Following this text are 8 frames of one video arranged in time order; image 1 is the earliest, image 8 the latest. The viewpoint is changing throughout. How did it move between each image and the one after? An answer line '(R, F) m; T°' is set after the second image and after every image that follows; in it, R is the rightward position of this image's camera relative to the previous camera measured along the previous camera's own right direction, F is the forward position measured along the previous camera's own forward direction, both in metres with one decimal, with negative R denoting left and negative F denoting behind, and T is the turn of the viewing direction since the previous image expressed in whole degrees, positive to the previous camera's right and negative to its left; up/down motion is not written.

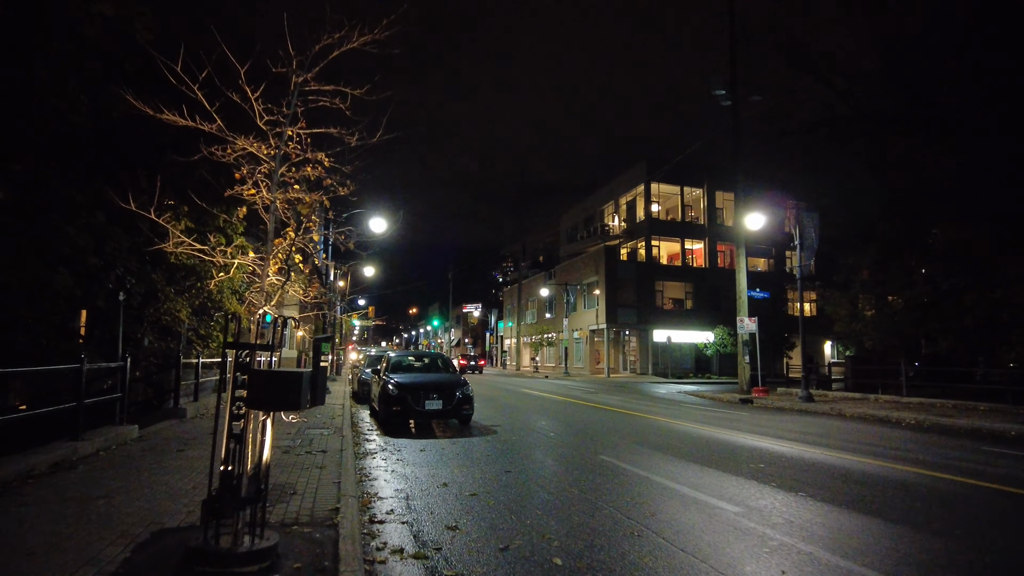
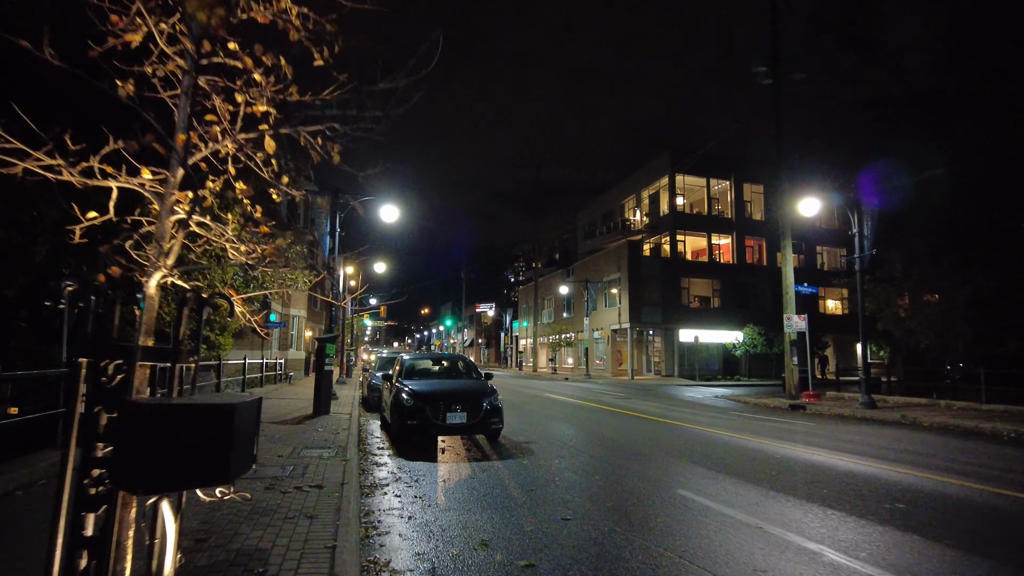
(-0.4, +1.8) m; -1°
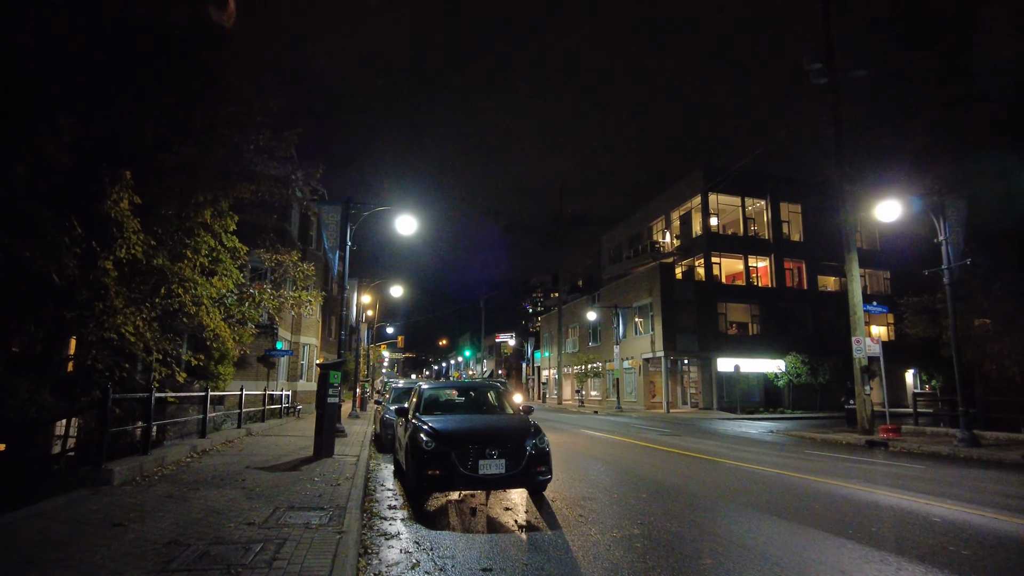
(-0.4, +2.1) m; -2°
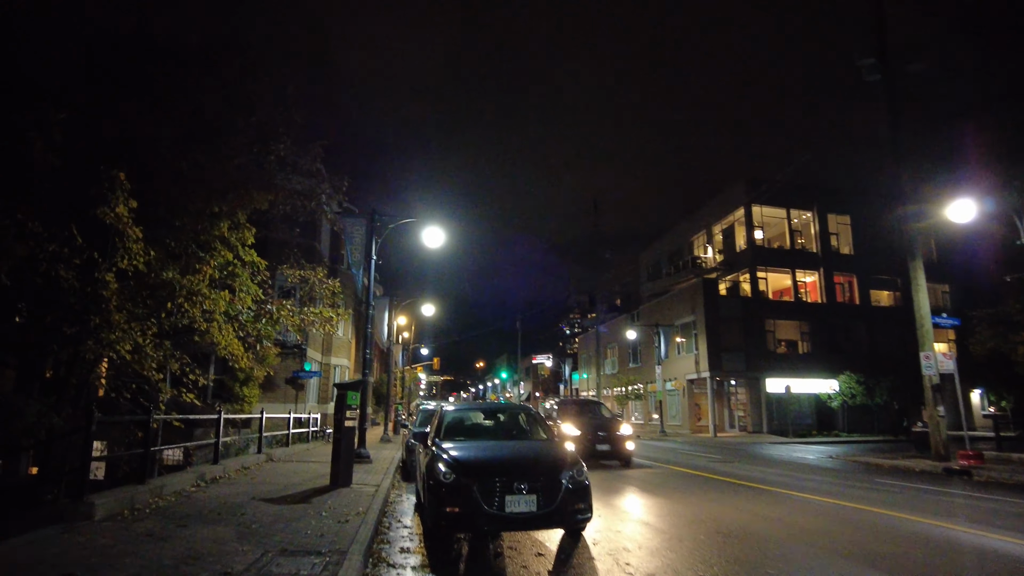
(+0.1, +1.0) m; -3°
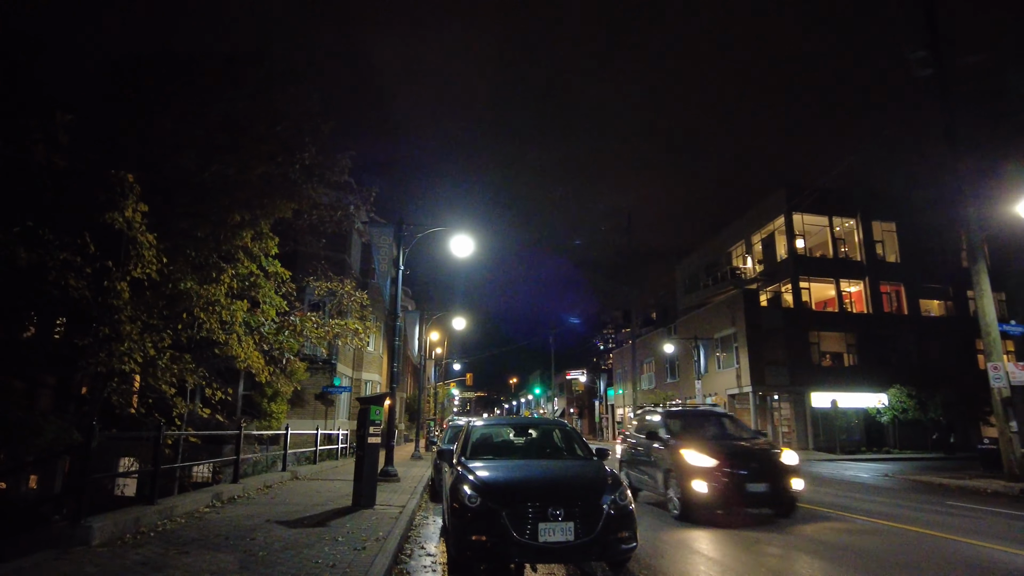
(0.0, +0.6) m; -3°
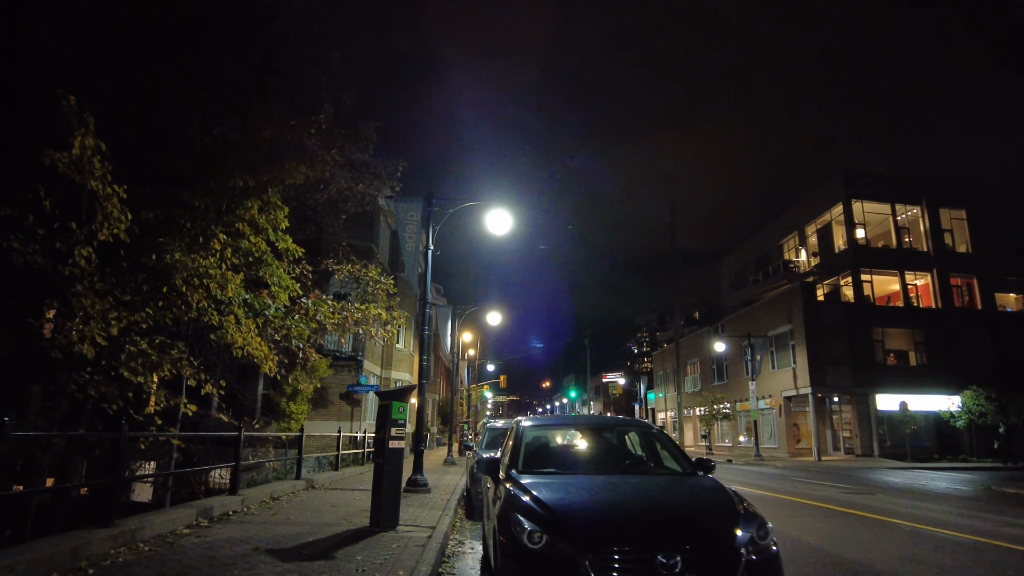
(-0.3, +1.8) m; -3°
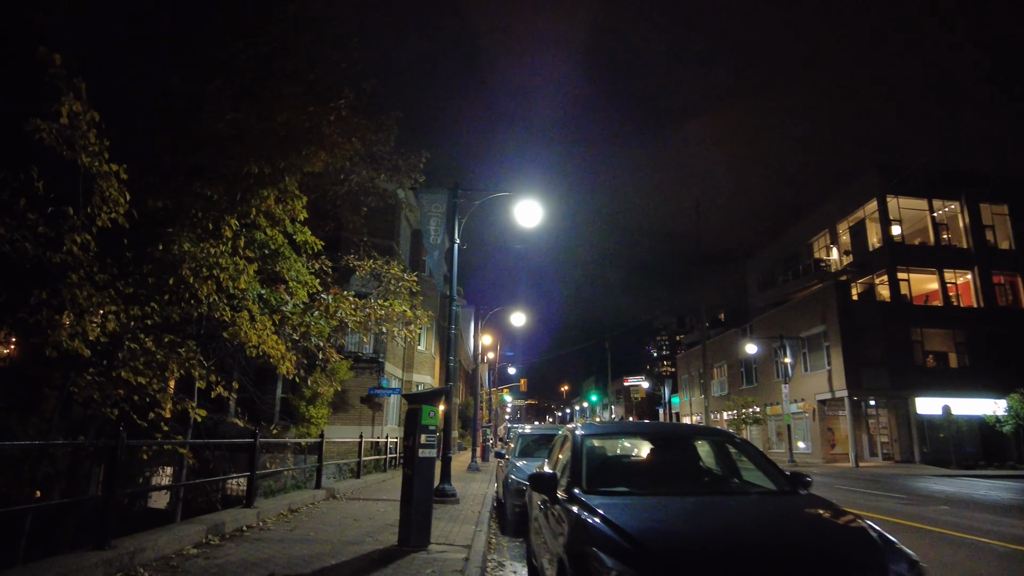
(-0.3, +0.8) m; -2°
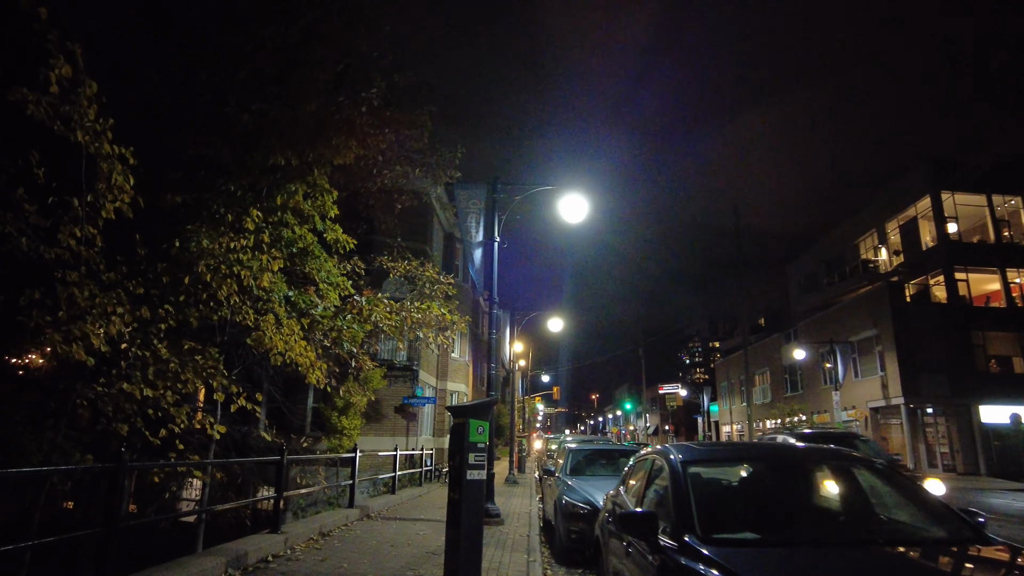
(-0.3, +0.8) m; -3°
